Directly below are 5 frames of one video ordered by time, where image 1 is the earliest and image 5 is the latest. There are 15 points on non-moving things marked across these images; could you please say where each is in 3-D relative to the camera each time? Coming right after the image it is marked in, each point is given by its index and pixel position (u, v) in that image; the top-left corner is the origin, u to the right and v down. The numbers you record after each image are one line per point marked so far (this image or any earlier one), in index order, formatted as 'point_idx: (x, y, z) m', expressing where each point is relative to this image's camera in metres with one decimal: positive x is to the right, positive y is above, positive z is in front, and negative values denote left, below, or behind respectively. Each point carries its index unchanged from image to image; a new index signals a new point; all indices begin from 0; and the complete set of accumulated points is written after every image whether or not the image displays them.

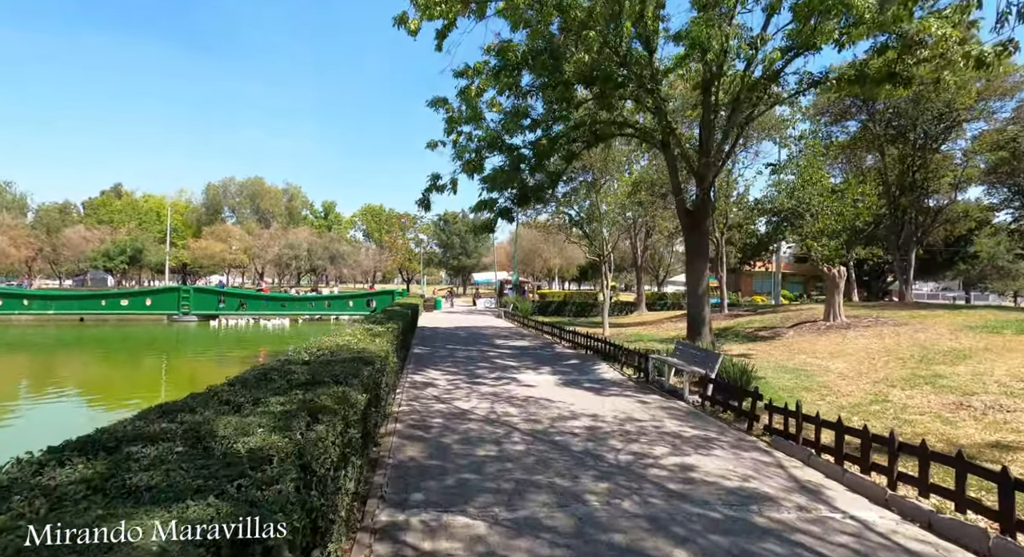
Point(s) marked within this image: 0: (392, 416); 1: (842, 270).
0: (-1.5, -1.7, +7.1) m
1: (+9.6, +0.3, +16.6) m
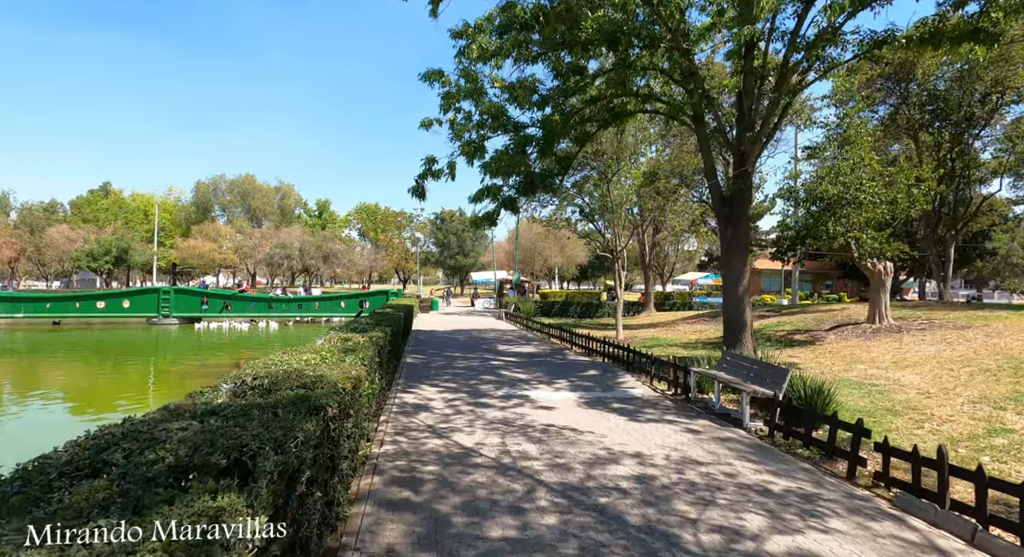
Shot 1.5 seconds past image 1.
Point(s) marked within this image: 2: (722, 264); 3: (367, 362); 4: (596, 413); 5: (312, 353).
0: (-1.3, -1.7, +5.2) m
1: (+9.7, +0.3, +14.8) m
2: (+4.1, +0.3, +11.2) m
3: (-1.6, -0.9, +6.2) m
4: (+1.2, -1.9, +7.9) m
5: (-1.8, -0.7, +5.3) m
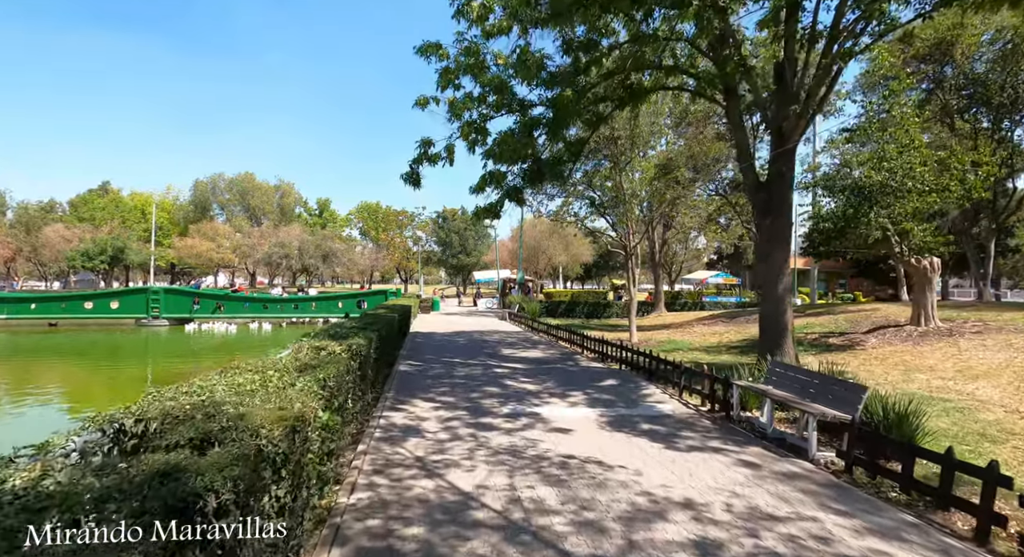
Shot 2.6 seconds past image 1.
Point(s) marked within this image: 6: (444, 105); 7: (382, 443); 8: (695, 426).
0: (-1.2, -1.6, +3.8) m
1: (+9.8, +0.4, +13.3) m
2: (+4.2, +0.3, +9.8) m
3: (-1.5, -0.9, +4.8) m
4: (+1.3, -1.8, +6.5) m
5: (-1.8, -0.7, +3.9) m
6: (-1.4, +3.5, +11.6) m
7: (-1.4, -1.7, +6.0) m
8: (+2.3, -1.8, +7.1) m
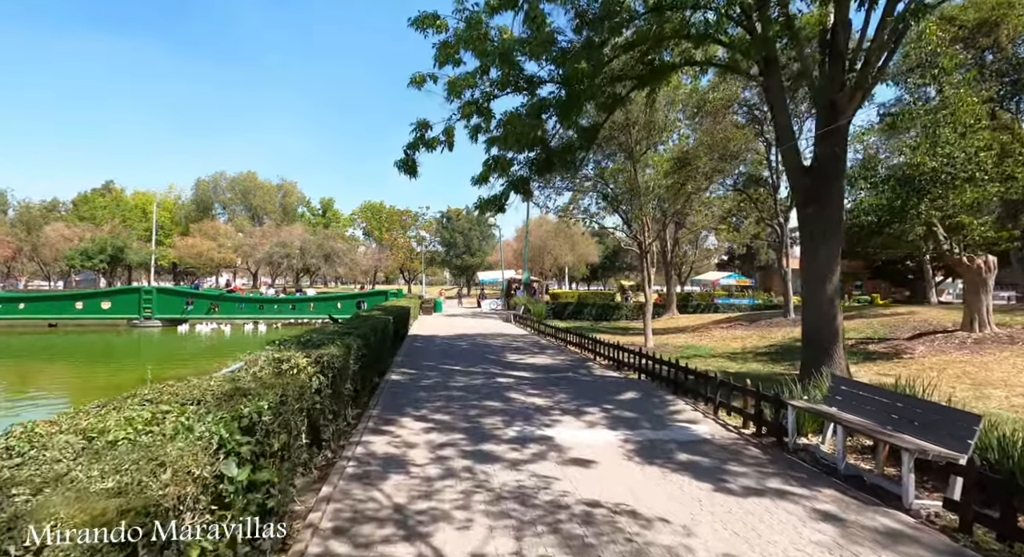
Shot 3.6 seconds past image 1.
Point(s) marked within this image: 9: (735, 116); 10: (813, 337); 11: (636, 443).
0: (-1.2, -1.6, +2.5) m
1: (+10.0, +0.4, +12.0) m
2: (+4.3, +0.4, +8.5) m
3: (-1.4, -0.8, +3.6) m
4: (+1.3, -1.8, +5.2) m
5: (-1.7, -0.6, +2.6) m
6: (-1.3, +3.6, +10.3) m
7: (-1.3, -1.7, +4.7) m
8: (+2.4, -1.8, +5.8) m
9: (+7.6, +5.5, +19.4) m
10: (+4.4, -0.9, +8.4) m
11: (+1.4, -1.8, +6.3) m
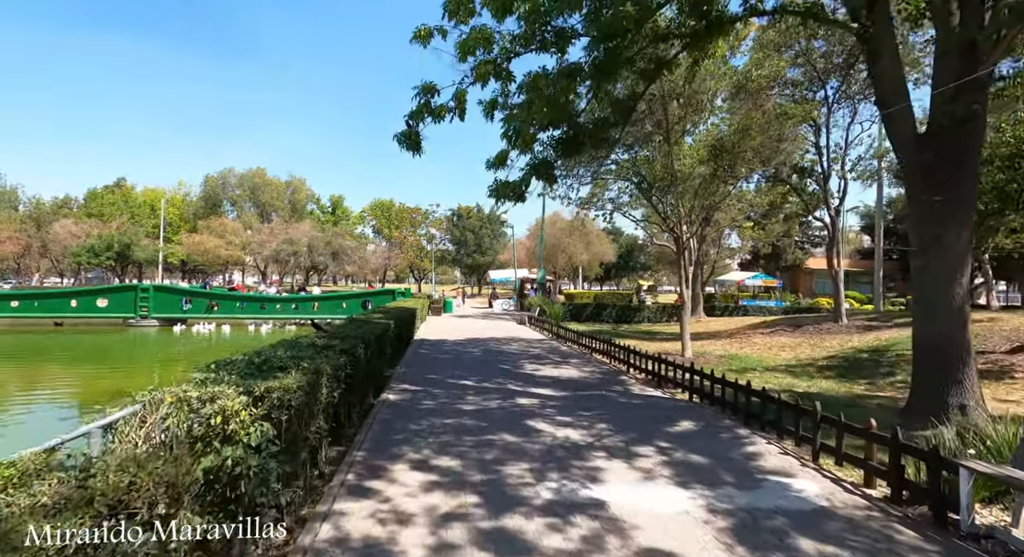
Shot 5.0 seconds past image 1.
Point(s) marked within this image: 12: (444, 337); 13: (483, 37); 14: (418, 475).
0: (-1.0, -1.6, +0.7) m
1: (+10.4, +0.4, +9.9) m
2: (+4.7, +0.3, +6.5) m
3: (-1.2, -0.8, +1.7) m
4: (+1.6, -1.8, +3.3) m
5: (-1.5, -0.6, +0.8) m
6: (-0.9, +3.6, +8.5) m
7: (-1.1, -1.7, +2.8) m
8: (+2.6, -1.8, +3.9) m
9: (+8.1, +5.5, +17.3) m
10: (+4.7, -0.9, +6.4) m
11: (+1.6, -1.8, +4.4) m
12: (-2.3, -2.0, +19.3) m
13: (-0.4, +3.6, +8.5) m
14: (-0.8, -1.7, +5.1) m
